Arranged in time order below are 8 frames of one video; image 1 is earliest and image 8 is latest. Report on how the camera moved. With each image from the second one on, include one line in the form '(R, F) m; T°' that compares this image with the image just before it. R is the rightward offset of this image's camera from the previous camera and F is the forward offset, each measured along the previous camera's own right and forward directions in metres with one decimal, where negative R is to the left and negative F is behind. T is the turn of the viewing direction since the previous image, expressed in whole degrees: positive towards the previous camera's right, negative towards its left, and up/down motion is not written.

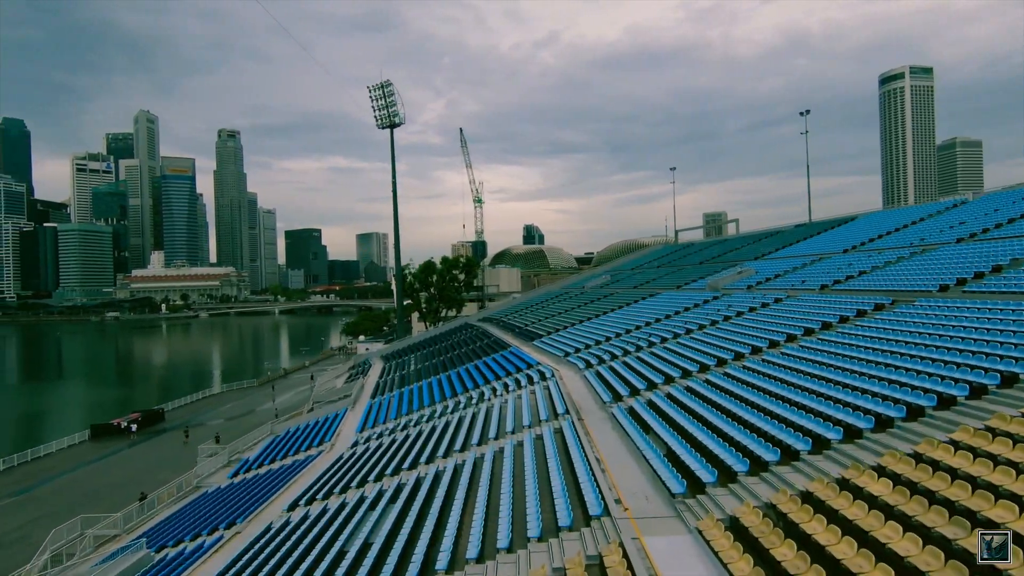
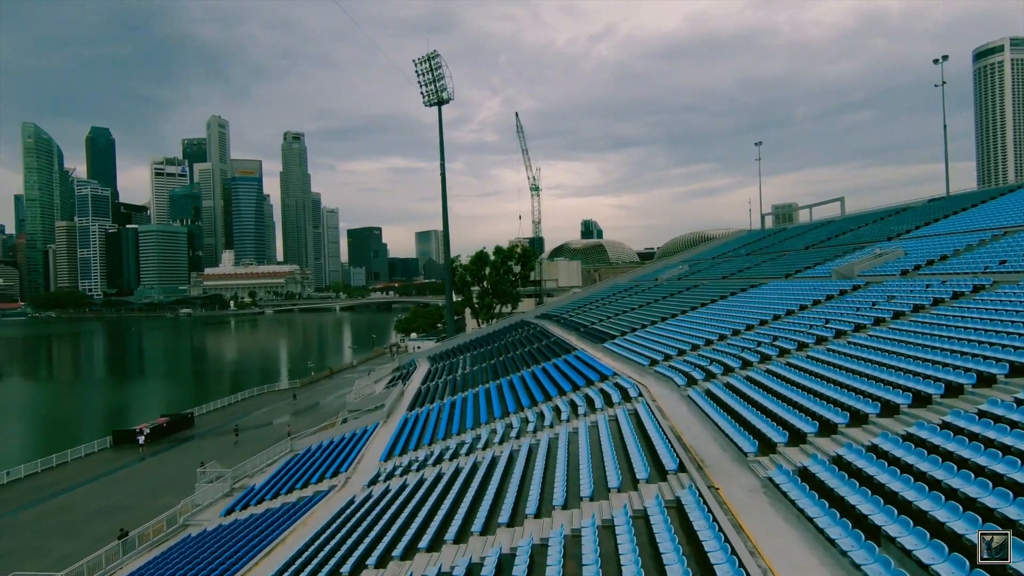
(-0.3, +5.3) m; -6°
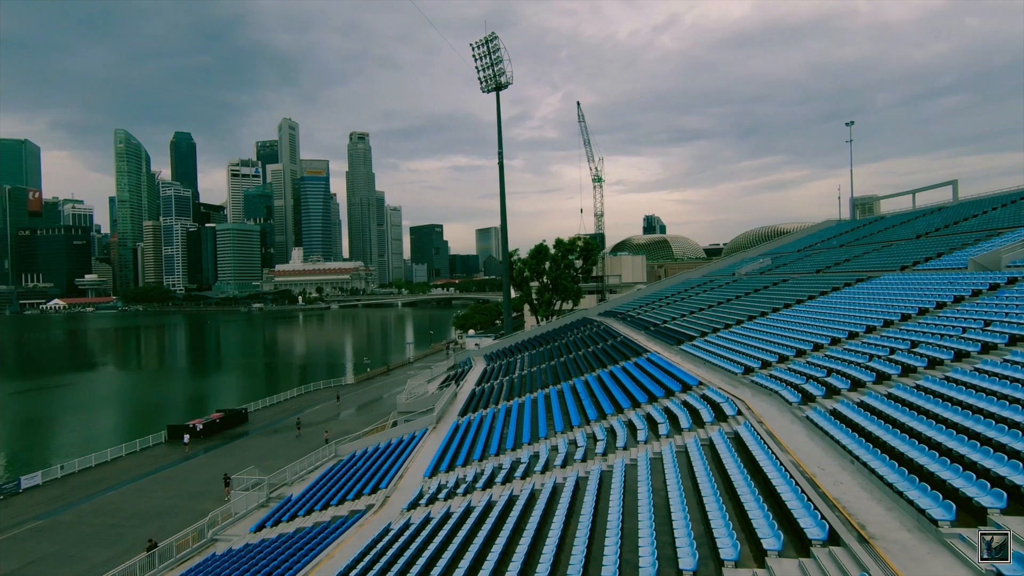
(-0.1, +2.4) m; -6°
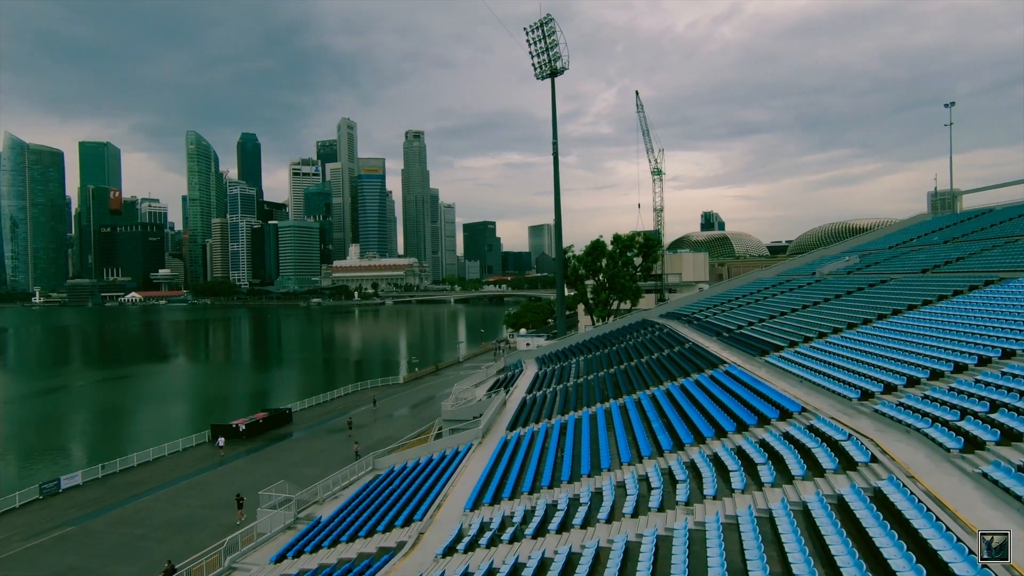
(-0.1, +2.3) m; -5°
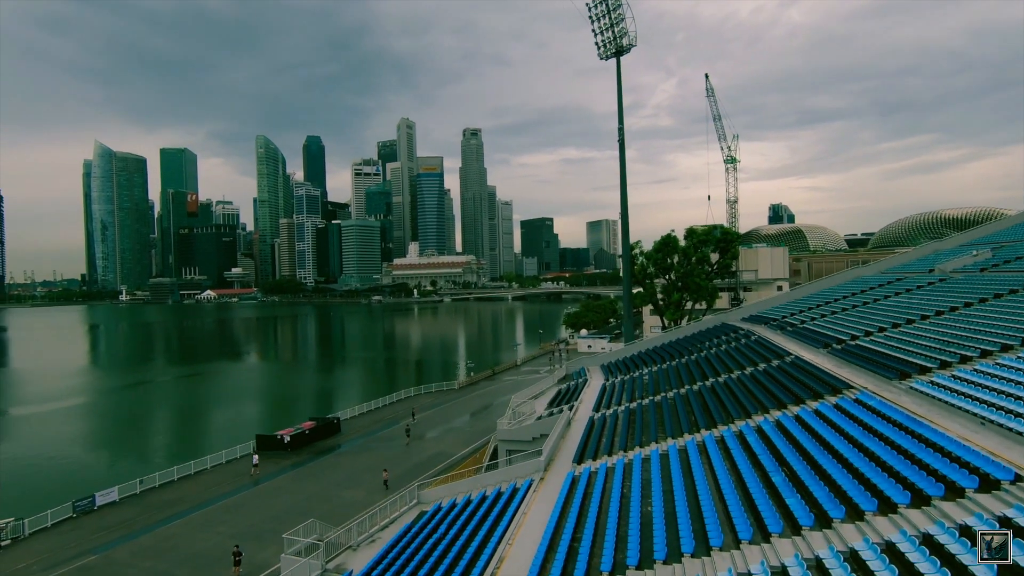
(-0.3, +3.1) m; -6°
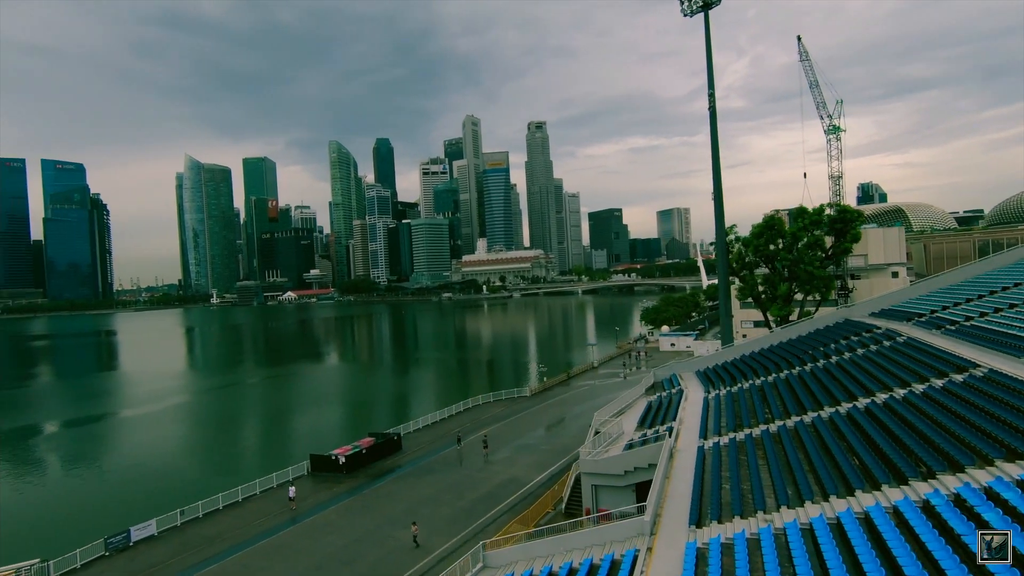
(-0.4, +4.0) m; -7°
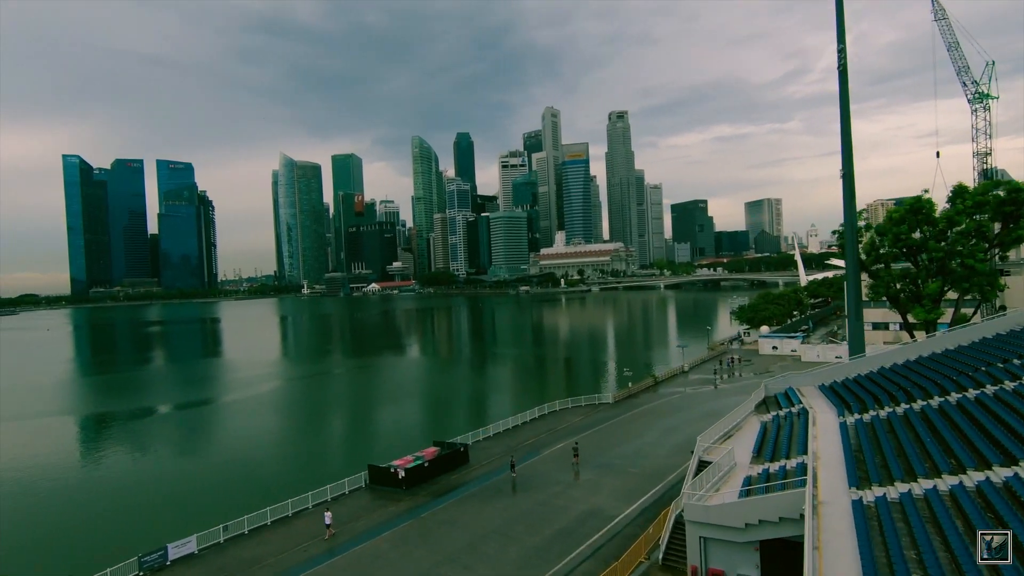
(-0.2, +3.5) m; -8°
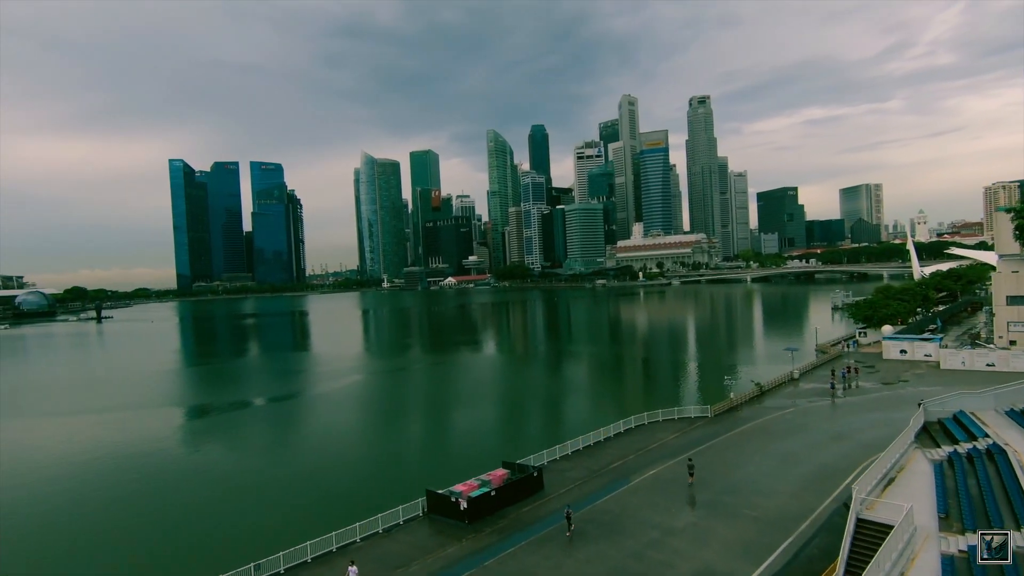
(-0.3, +4.0) m; -8°
